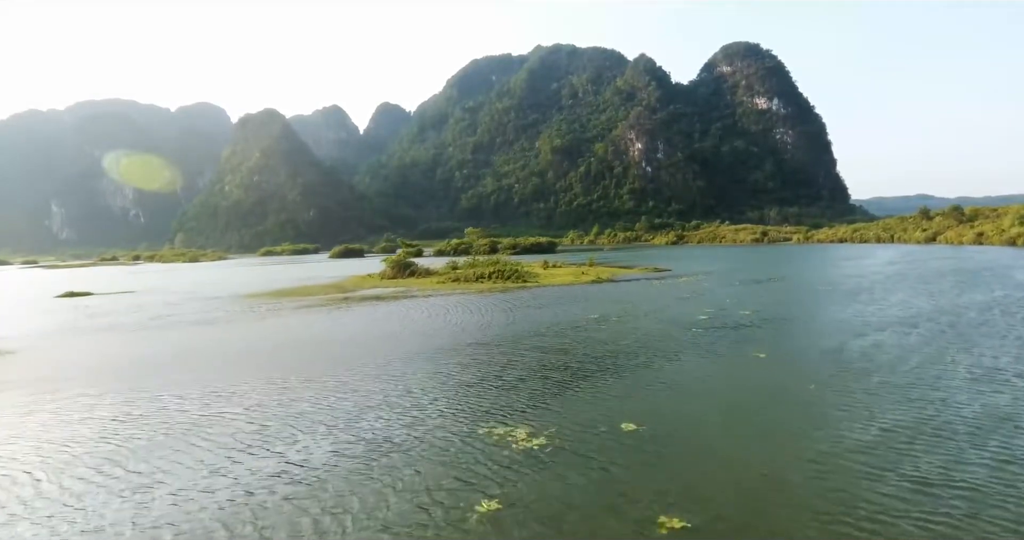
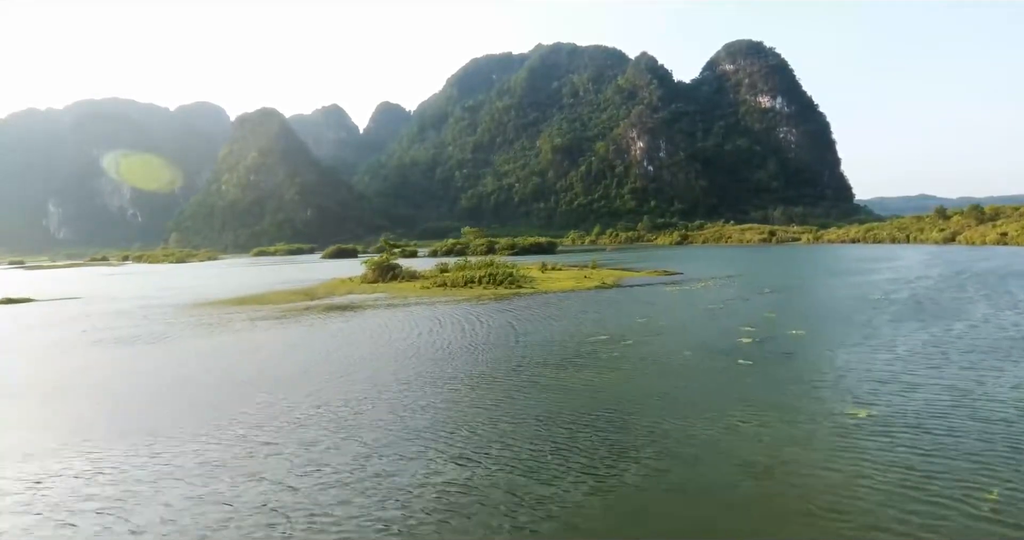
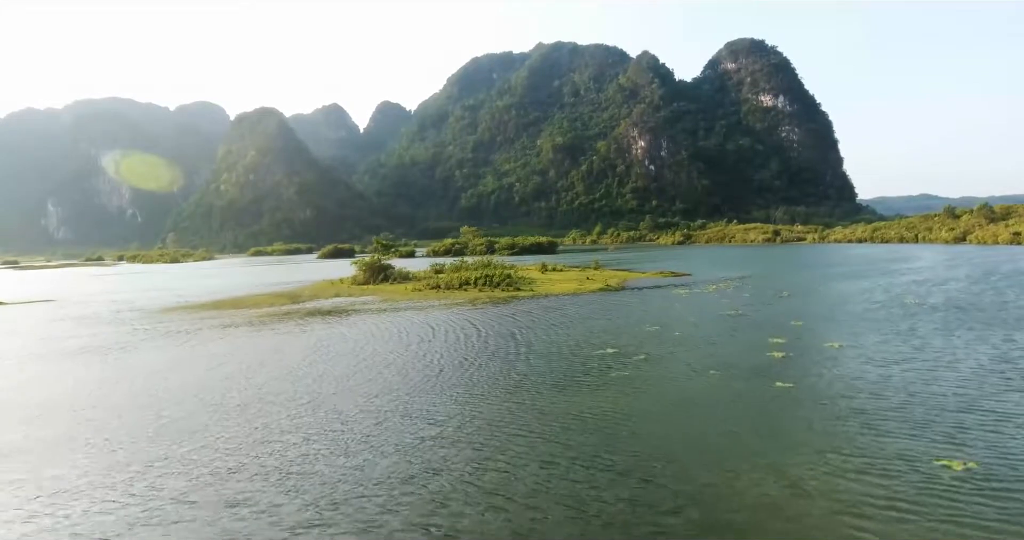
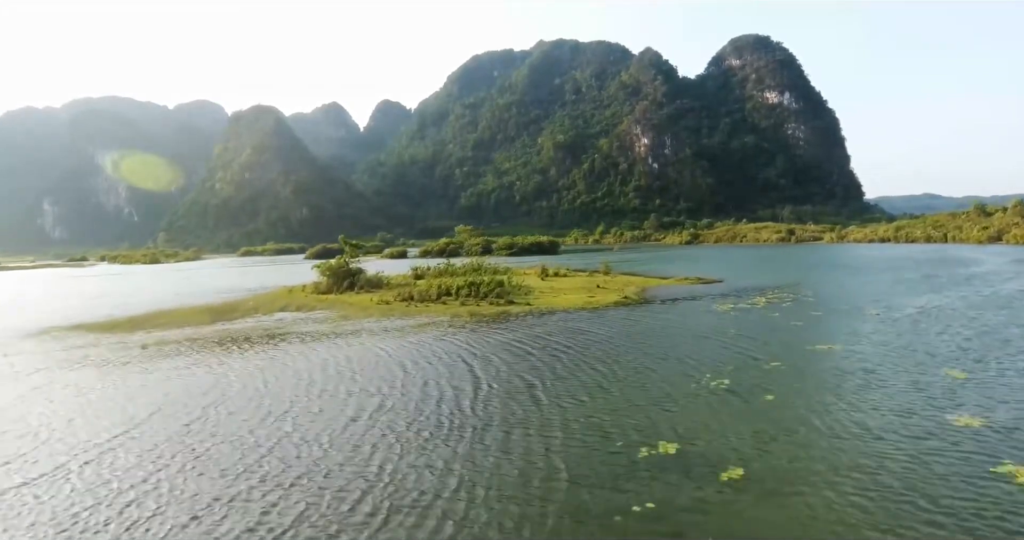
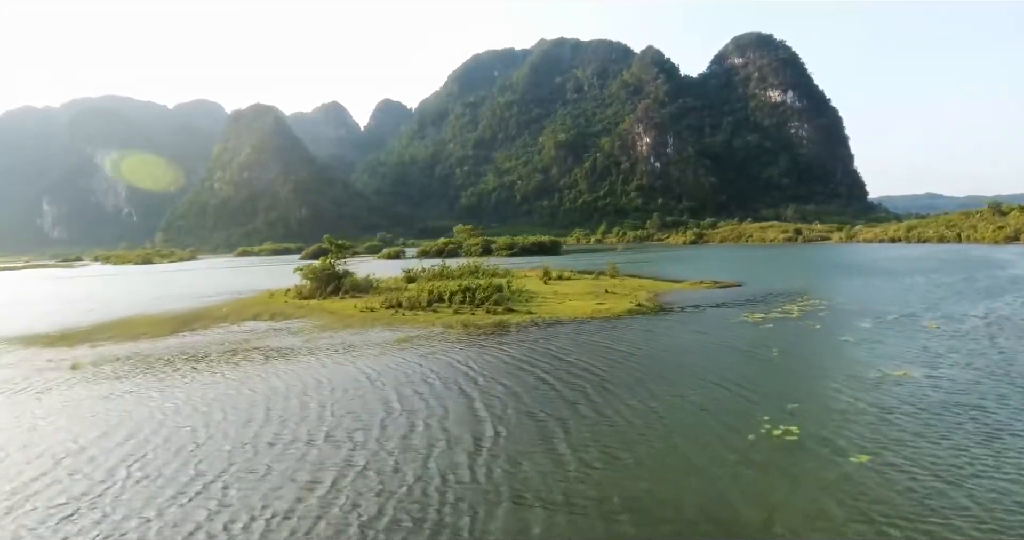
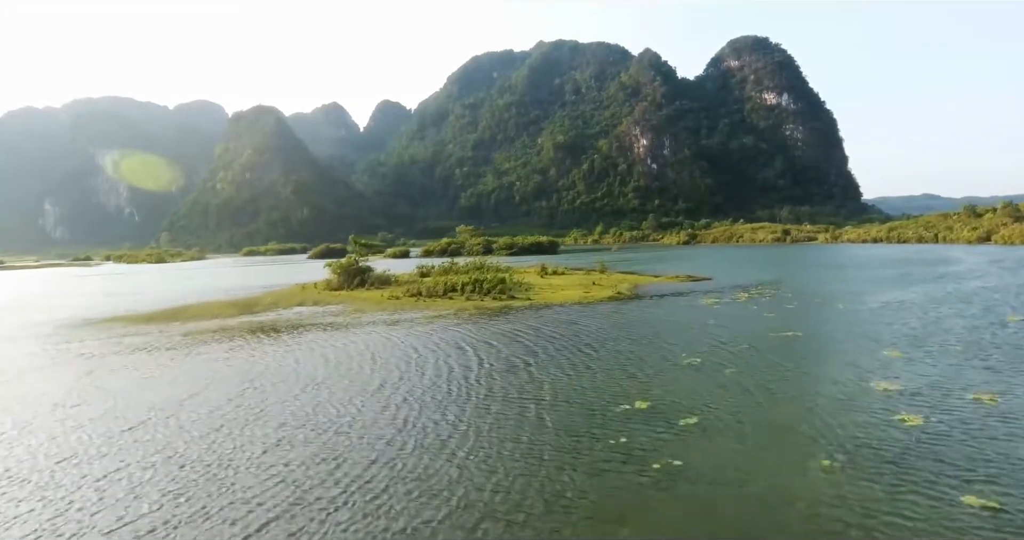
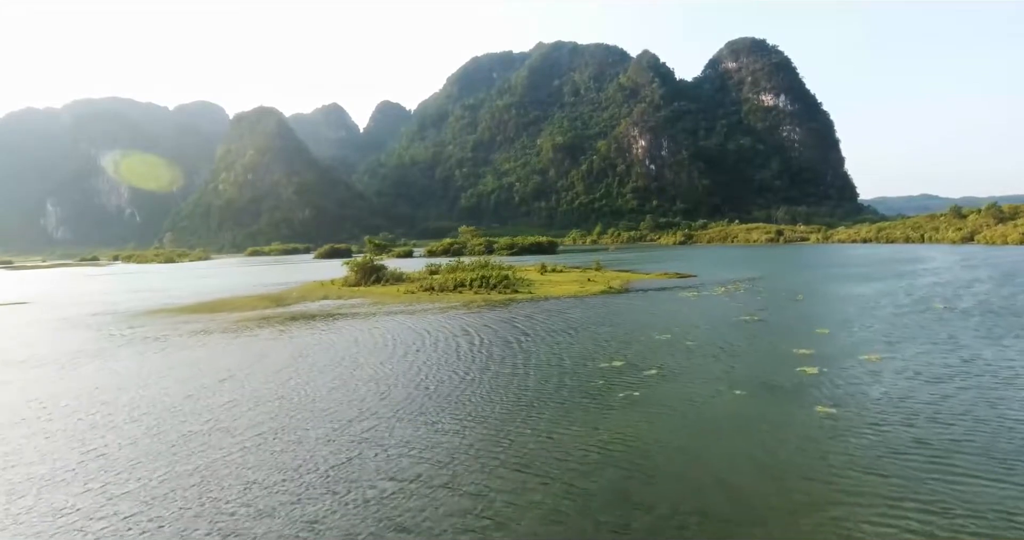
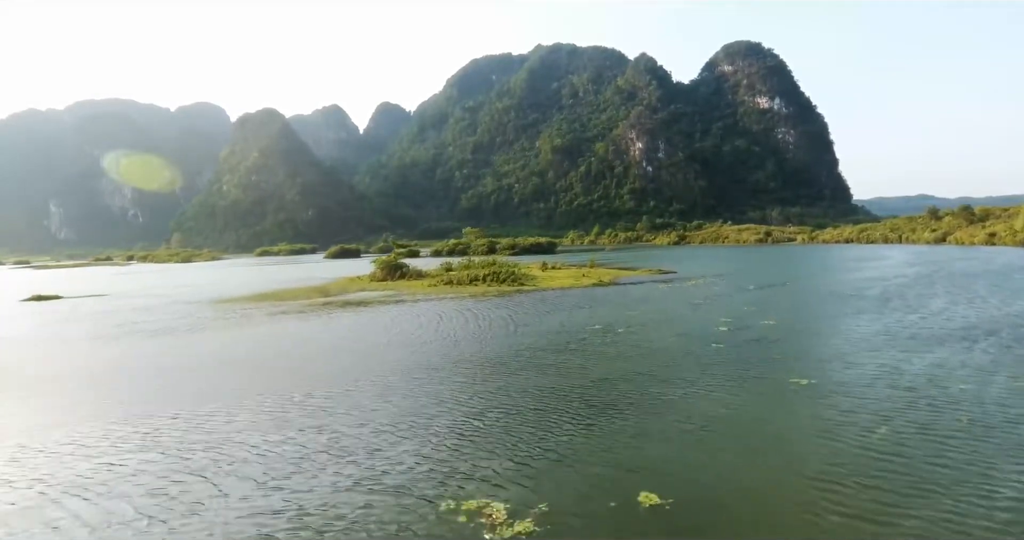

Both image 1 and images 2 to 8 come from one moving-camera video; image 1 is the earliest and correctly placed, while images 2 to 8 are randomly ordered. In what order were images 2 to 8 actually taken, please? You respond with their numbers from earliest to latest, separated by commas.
8, 2, 3, 7, 6, 4, 5
